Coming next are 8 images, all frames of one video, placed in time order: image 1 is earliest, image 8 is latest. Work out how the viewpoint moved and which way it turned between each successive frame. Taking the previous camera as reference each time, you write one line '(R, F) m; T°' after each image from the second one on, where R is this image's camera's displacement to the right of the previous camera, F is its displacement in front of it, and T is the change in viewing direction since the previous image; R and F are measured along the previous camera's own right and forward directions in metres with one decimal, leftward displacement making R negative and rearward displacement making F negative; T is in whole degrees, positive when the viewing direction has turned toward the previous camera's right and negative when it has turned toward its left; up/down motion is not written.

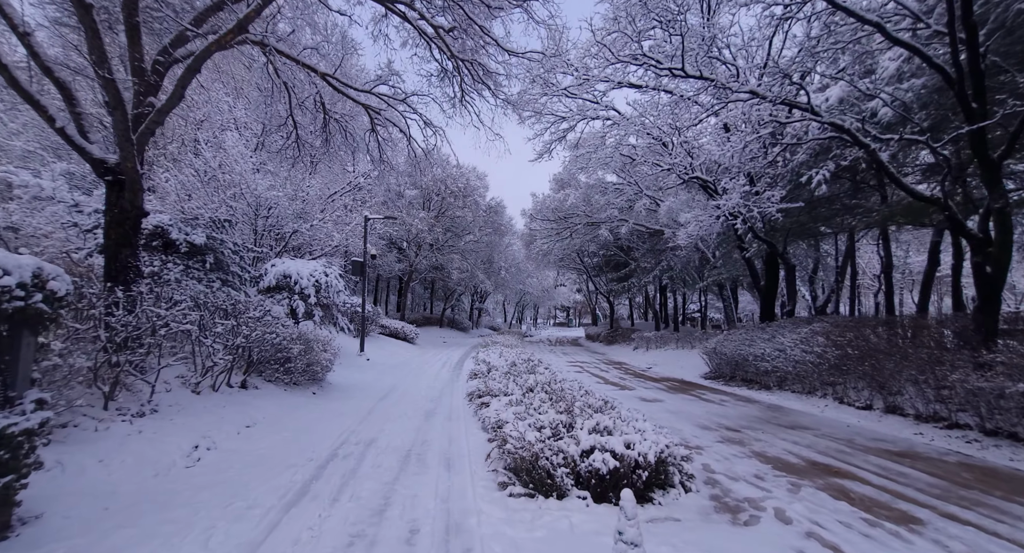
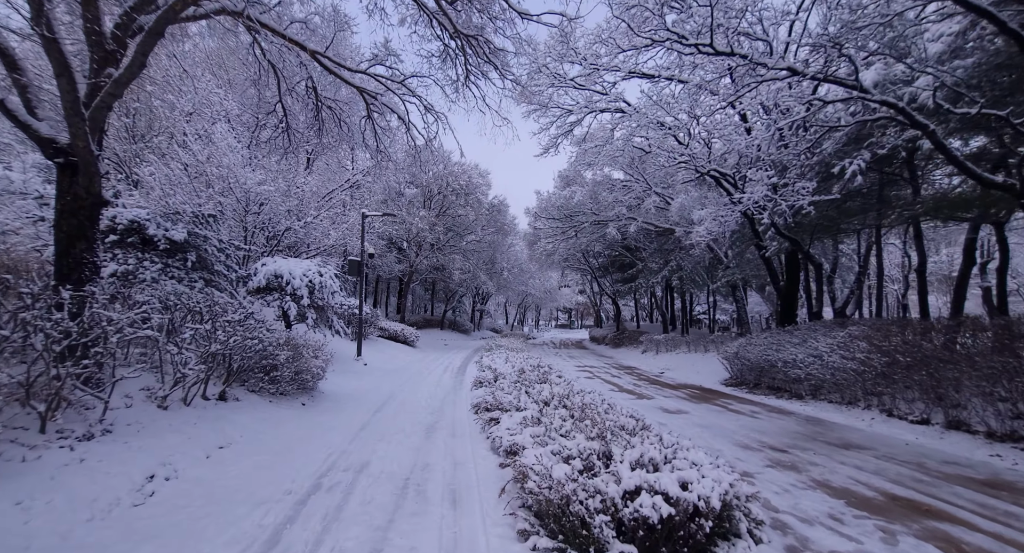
(-0.1, +0.8) m; 0°
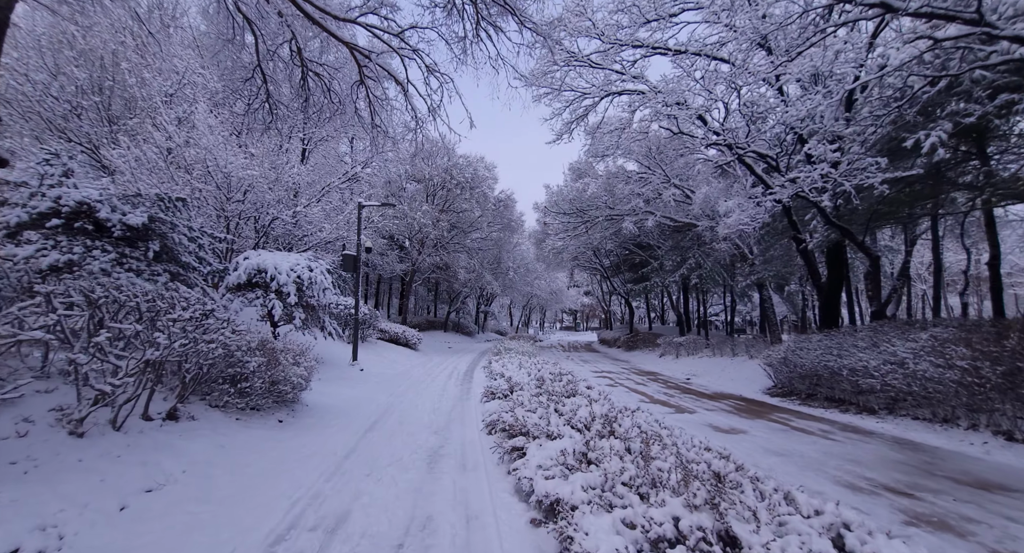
(-0.2, +1.4) m; 0°
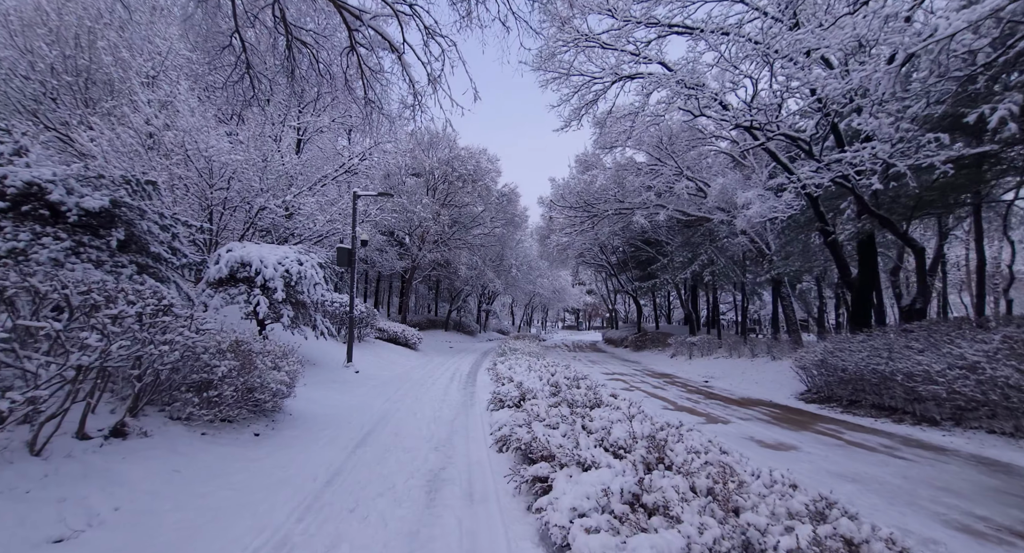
(-0.1, +0.9) m; 0°
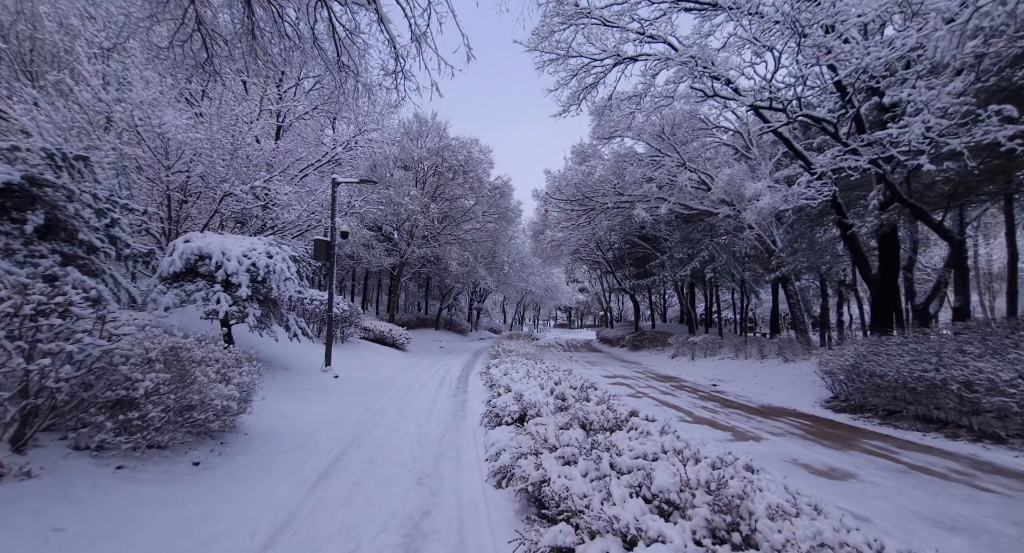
(-0.1, +1.0) m; +1°
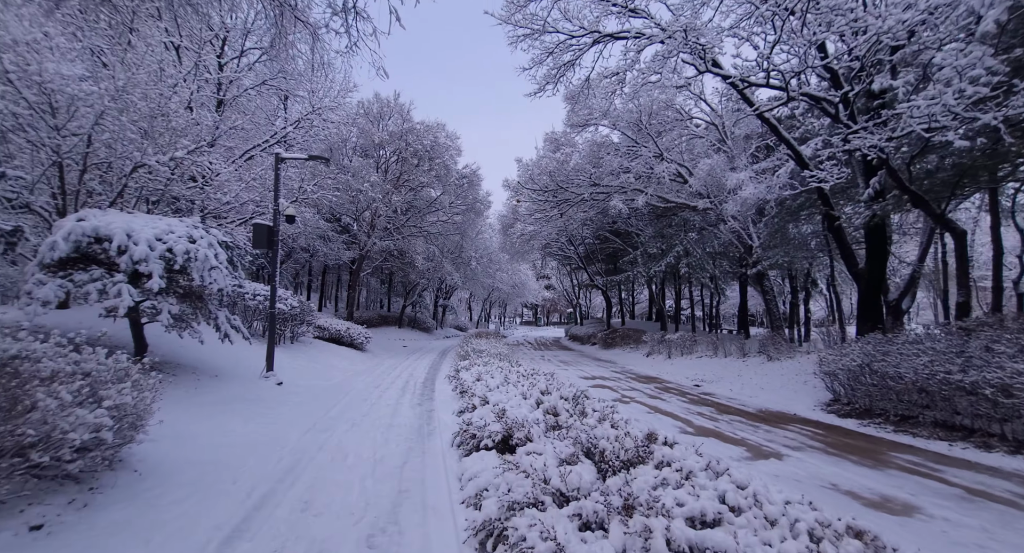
(-0.1, +1.1) m; +4°
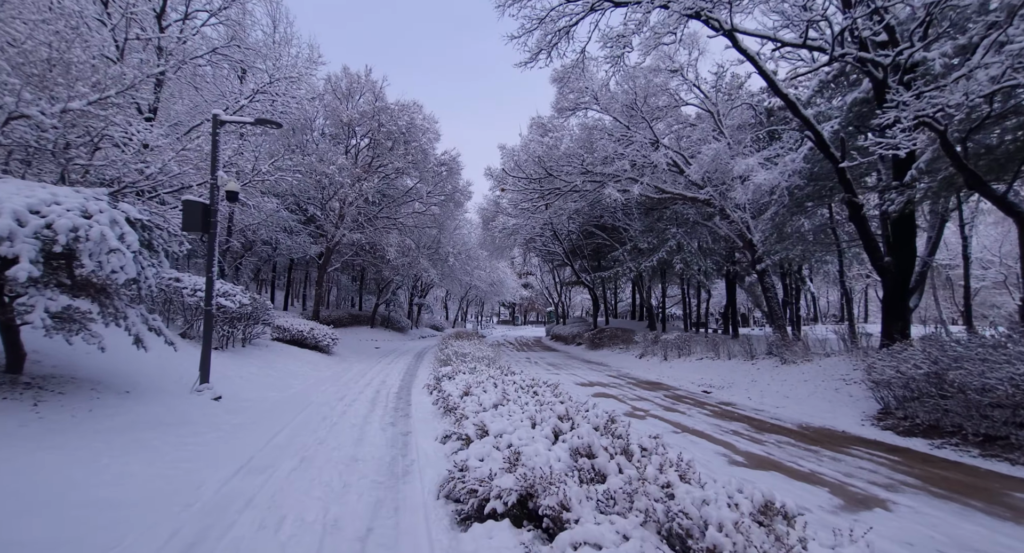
(-0.3, +1.5) m; +3°
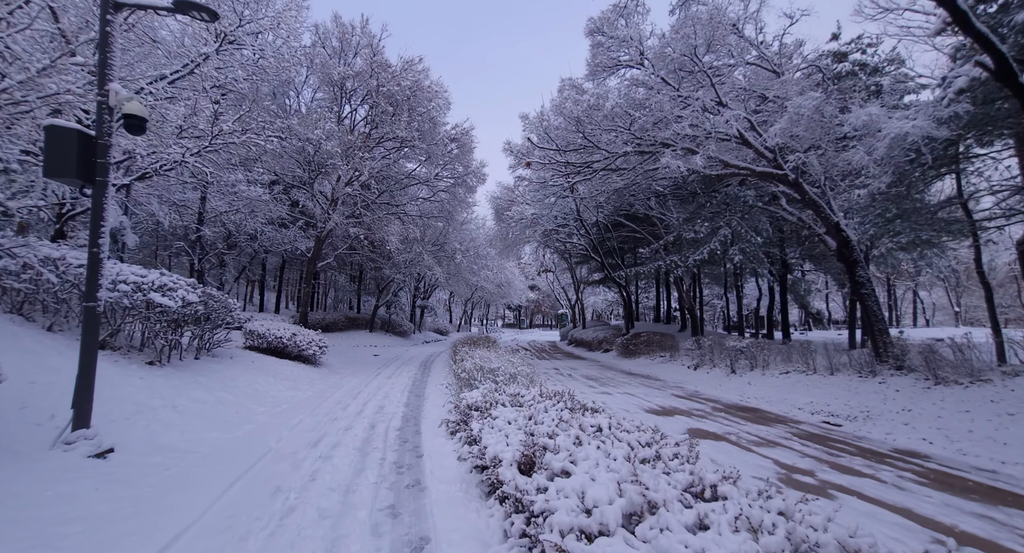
(-0.8, +3.1) m; 0°
